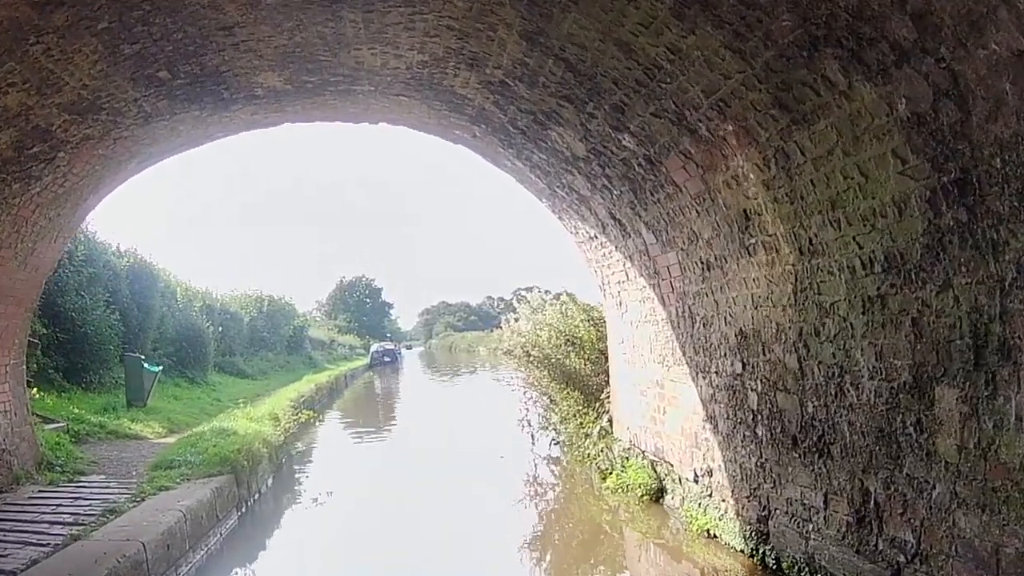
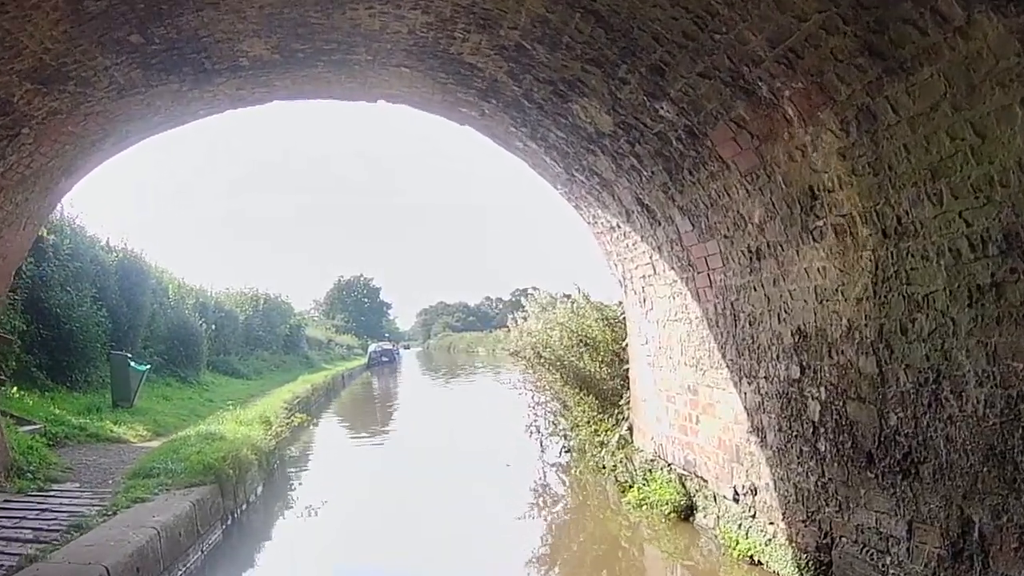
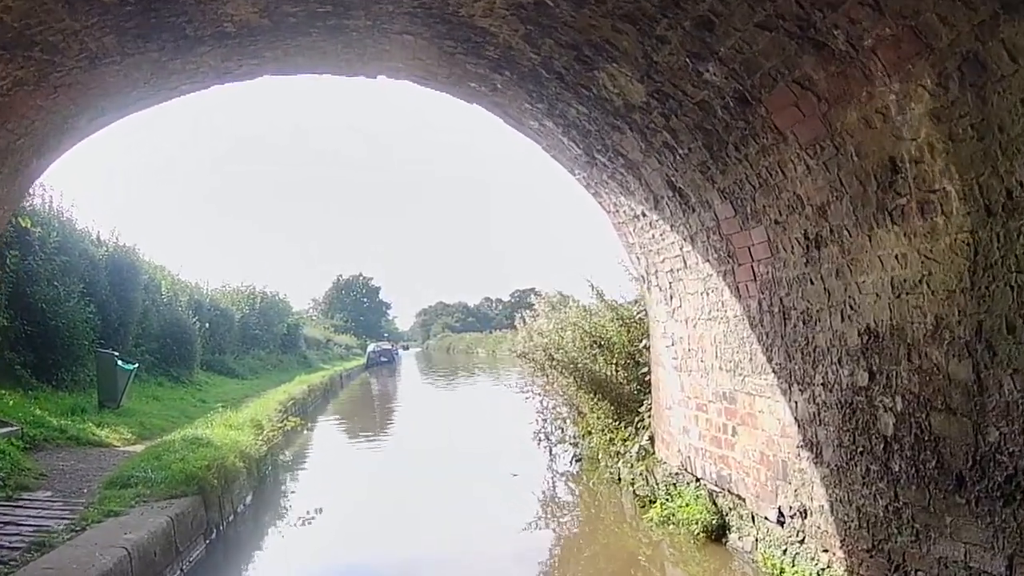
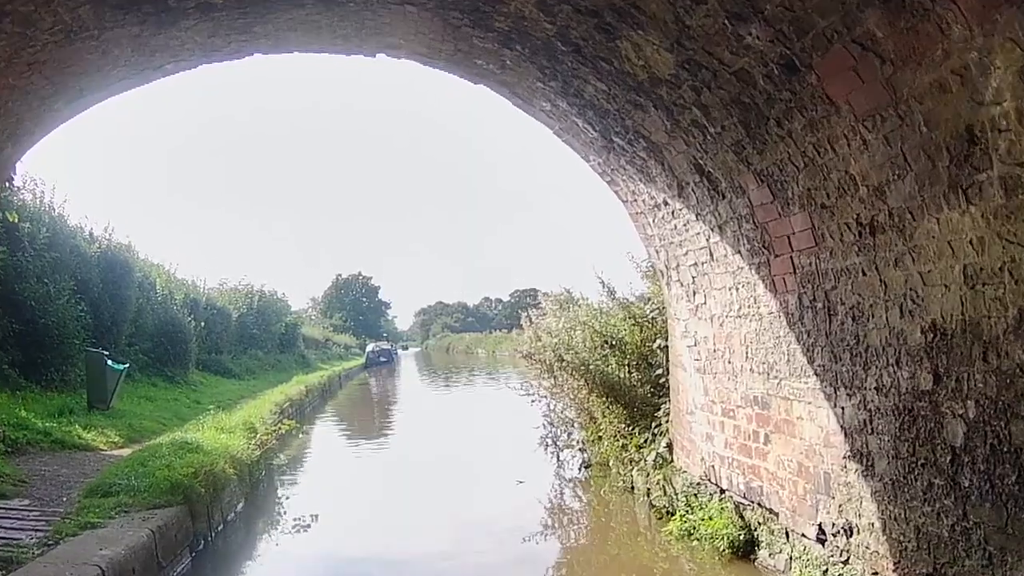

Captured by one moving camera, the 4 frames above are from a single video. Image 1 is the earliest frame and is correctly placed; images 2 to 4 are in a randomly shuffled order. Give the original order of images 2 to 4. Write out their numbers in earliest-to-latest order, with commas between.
2, 3, 4
